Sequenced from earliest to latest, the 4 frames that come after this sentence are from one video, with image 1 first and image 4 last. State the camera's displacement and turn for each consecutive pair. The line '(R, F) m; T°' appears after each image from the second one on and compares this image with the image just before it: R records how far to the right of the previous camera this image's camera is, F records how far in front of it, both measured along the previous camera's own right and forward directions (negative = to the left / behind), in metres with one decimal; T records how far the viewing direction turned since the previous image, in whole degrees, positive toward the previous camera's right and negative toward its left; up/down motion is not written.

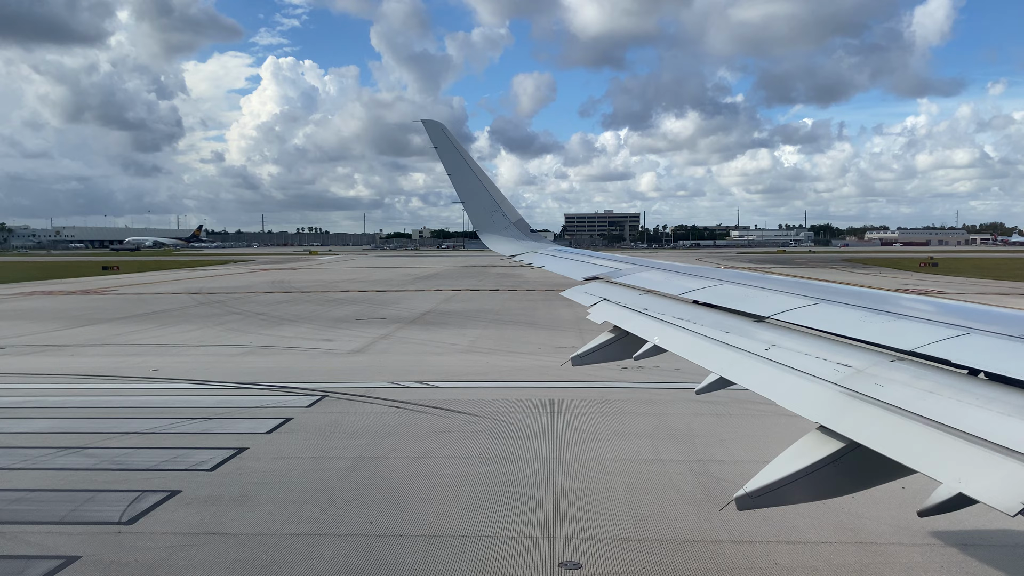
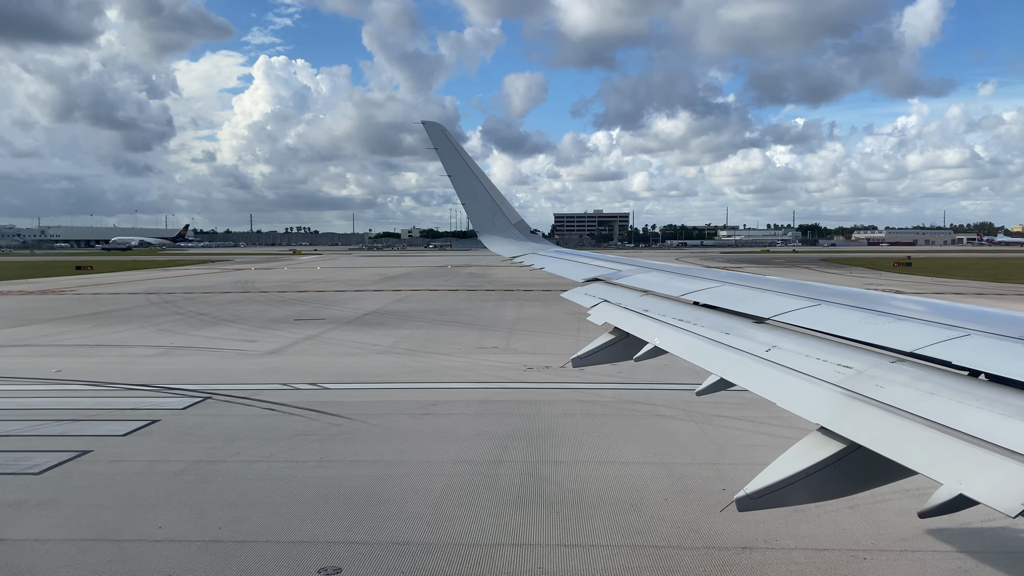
(+1.2, 0.0) m; 0°
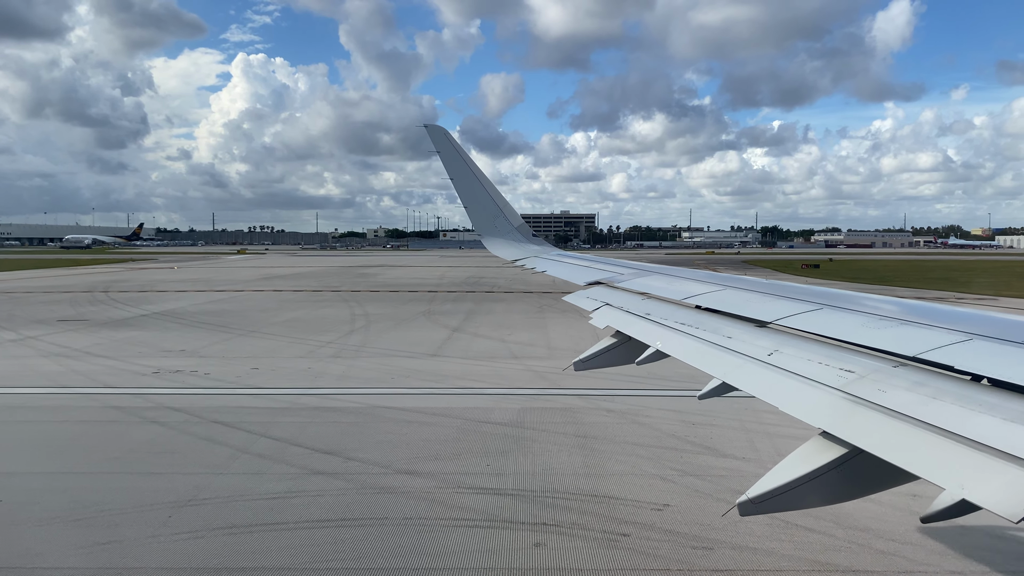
(+4.9, +0.1) m; +1°
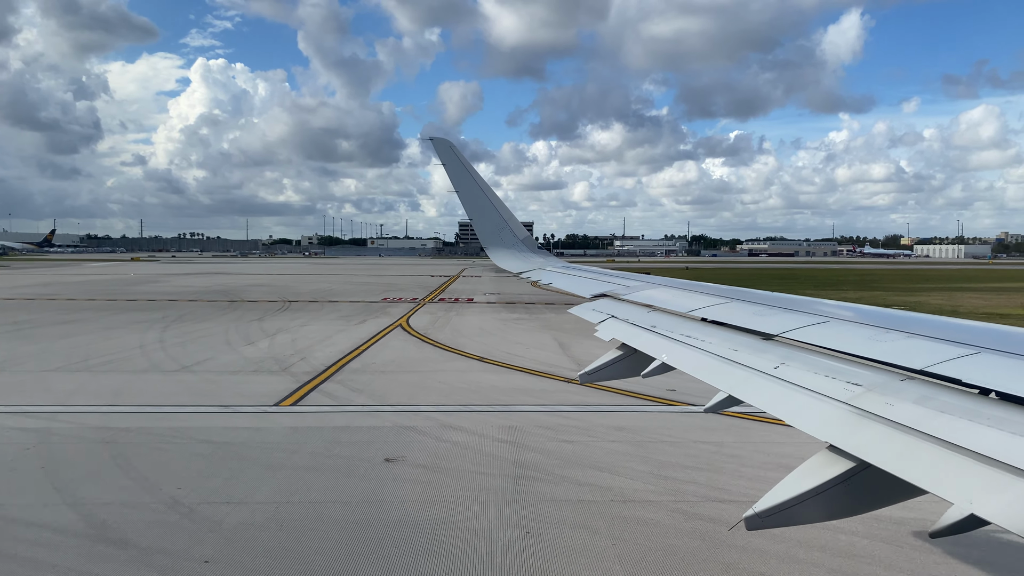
(+9.2, +0.2) m; +2°
